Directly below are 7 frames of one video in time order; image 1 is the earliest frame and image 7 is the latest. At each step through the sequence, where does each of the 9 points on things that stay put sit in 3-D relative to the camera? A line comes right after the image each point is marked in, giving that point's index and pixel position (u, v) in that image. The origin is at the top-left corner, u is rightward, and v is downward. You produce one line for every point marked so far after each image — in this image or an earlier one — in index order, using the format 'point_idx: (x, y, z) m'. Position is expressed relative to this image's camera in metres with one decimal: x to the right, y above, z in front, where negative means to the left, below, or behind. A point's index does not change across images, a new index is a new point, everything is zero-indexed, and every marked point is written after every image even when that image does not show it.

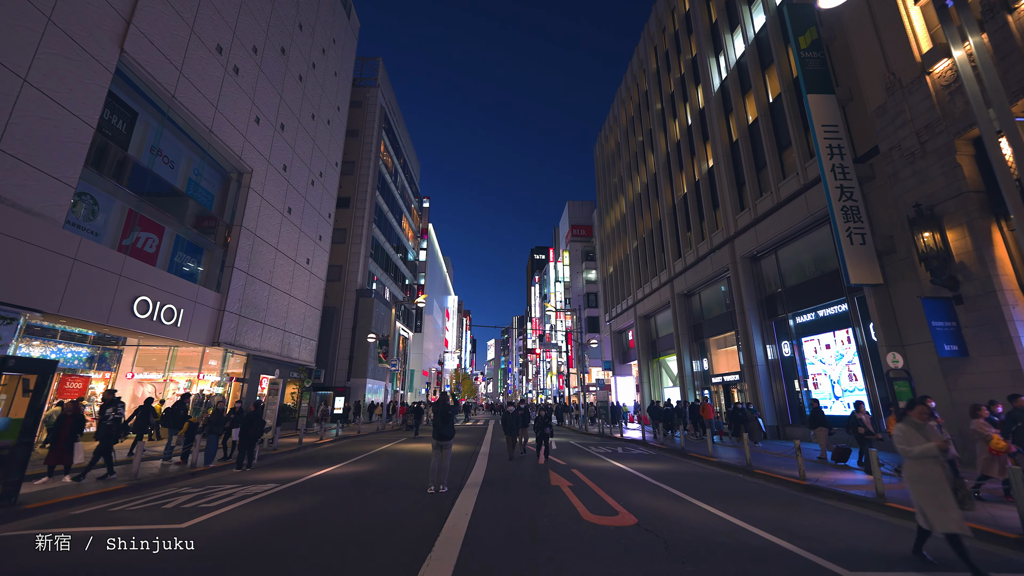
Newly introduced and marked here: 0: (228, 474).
0: (-7.4, -4.9, +11.1) m
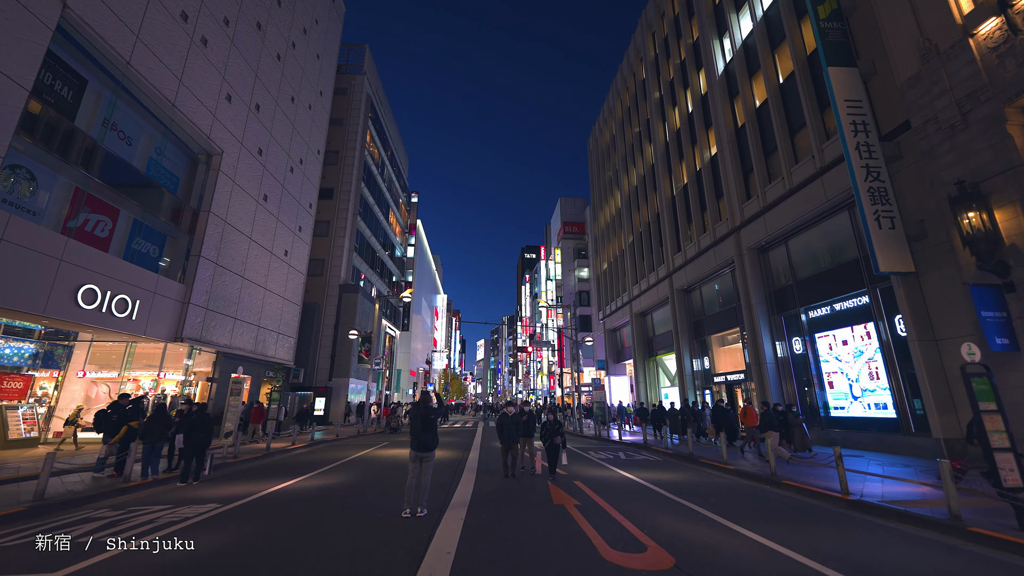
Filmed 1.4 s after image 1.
0: (-7.6, -4.5, +9.4) m
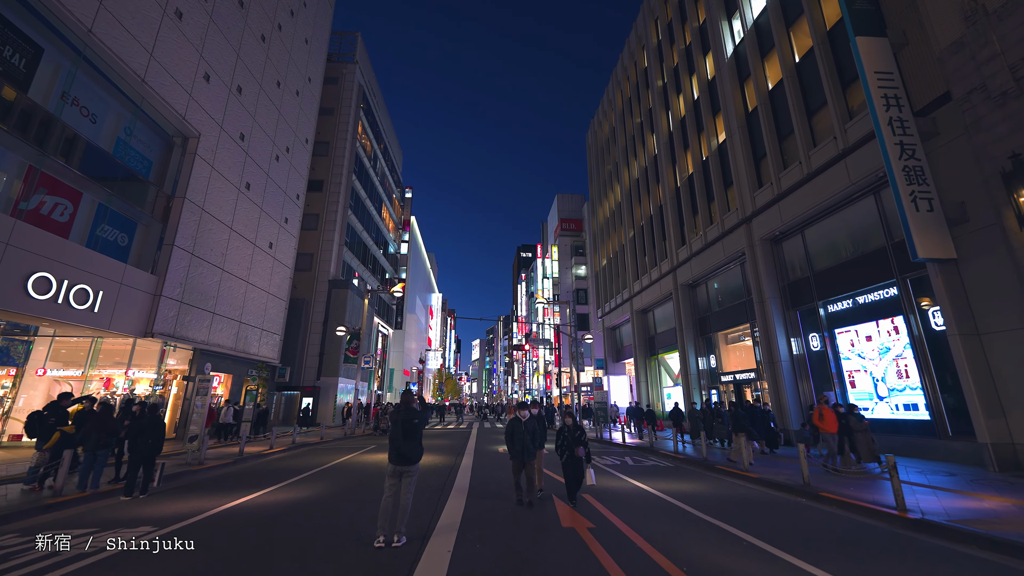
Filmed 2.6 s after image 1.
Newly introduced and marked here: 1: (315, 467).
0: (-7.6, -4.1, +8.0) m
1: (-6.2, -5.7, +13.6) m
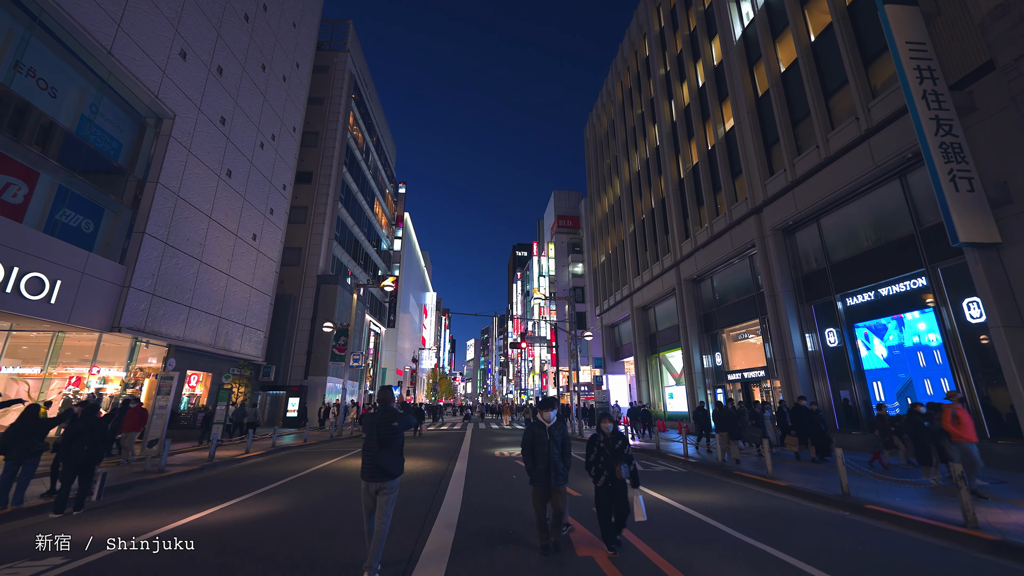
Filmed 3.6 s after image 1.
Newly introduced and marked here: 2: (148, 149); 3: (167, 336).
0: (-7.6, -3.7, +6.7) m
1: (-6.3, -5.3, +12.3) m
2: (-16.6, +6.3, +19.5) m
3: (-16.0, -2.2, +19.9) m
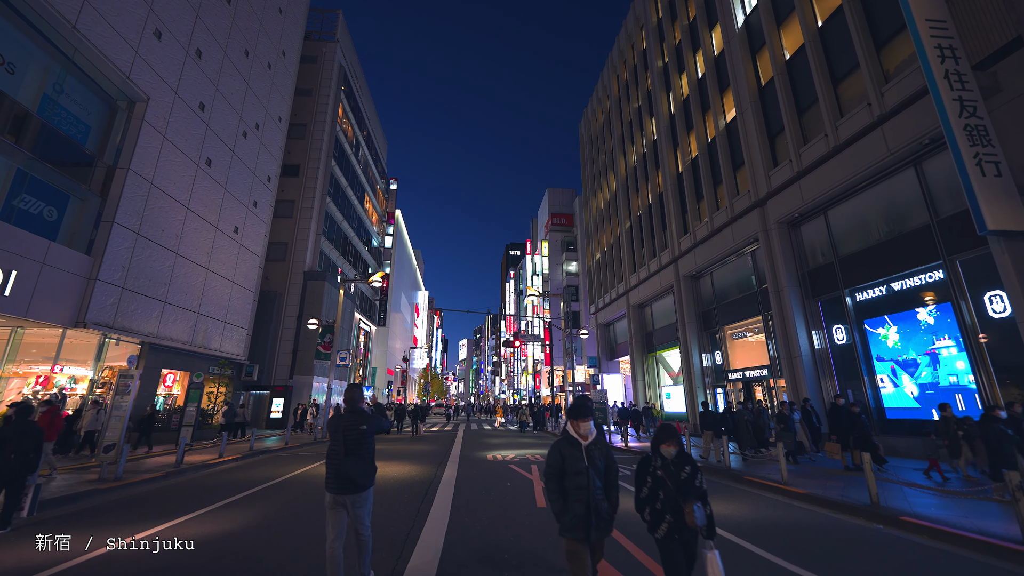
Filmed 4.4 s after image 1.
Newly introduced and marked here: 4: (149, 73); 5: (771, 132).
0: (-7.6, -3.5, +5.7) m
1: (-6.5, -5.1, +11.4) m
2: (-16.8, +6.6, +18.4) m
3: (-16.3, -1.9, +18.7) m
4: (-16.0, +9.5, +19.0) m
5: (+11.1, +6.6, +18.3) m
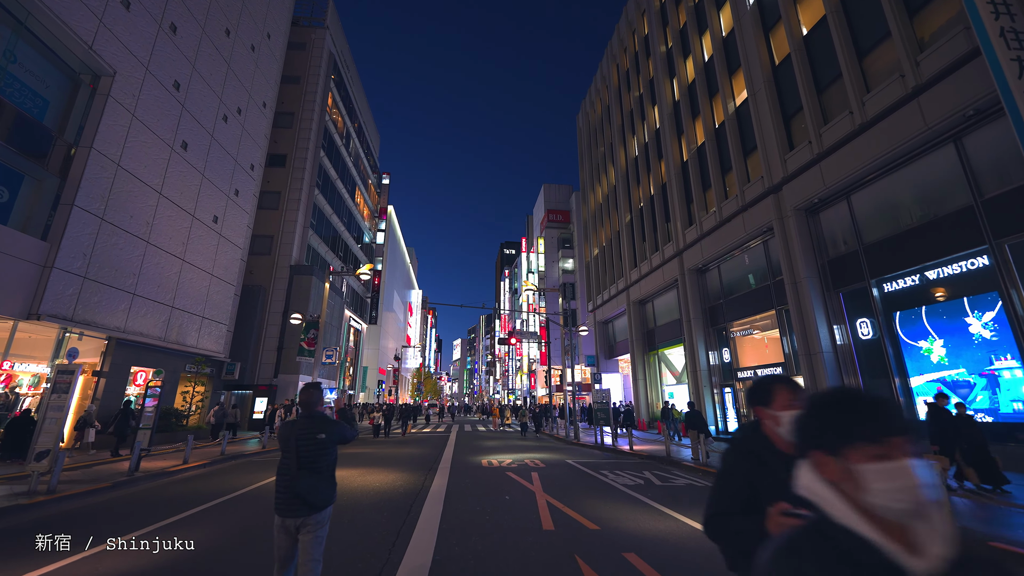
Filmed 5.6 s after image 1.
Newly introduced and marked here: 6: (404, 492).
0: (-7.6, -3.1, +4.2) m
1: (-6.5, -4.7, +10.0) m
2: (-16.9, +7.0, +16.8) m
3: (-16.4, -1.5, +17.2) m
4: (-16.1, +9.9, +17.5) m
5: (+11.0, +7.0, +17.2) m
6: (-2.4, -4.6, +9.6) m
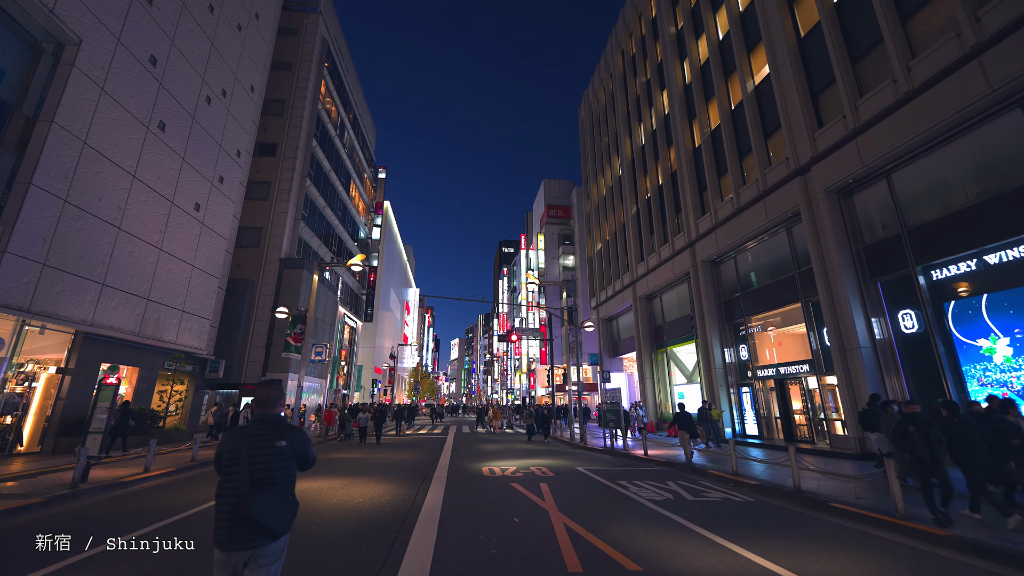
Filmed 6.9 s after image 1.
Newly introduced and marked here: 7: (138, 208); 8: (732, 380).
0: (-7.4, -2.7, +2.8) m
1: (-6.4, -4.3, +8.5) m
2: (-16.8, +7.4, +15.3) m
3: (-16.2, -1.1, +15.7) m
4: (-16.0, +10.3, +15.9) m
5: (+11.1, +7.3, +15.8) m
6: (-2.3, -4.2, +8.1) m
7: (-16.5, +3.5, +19.0) m
8: (+10.2, -4.3, +20.0) m
